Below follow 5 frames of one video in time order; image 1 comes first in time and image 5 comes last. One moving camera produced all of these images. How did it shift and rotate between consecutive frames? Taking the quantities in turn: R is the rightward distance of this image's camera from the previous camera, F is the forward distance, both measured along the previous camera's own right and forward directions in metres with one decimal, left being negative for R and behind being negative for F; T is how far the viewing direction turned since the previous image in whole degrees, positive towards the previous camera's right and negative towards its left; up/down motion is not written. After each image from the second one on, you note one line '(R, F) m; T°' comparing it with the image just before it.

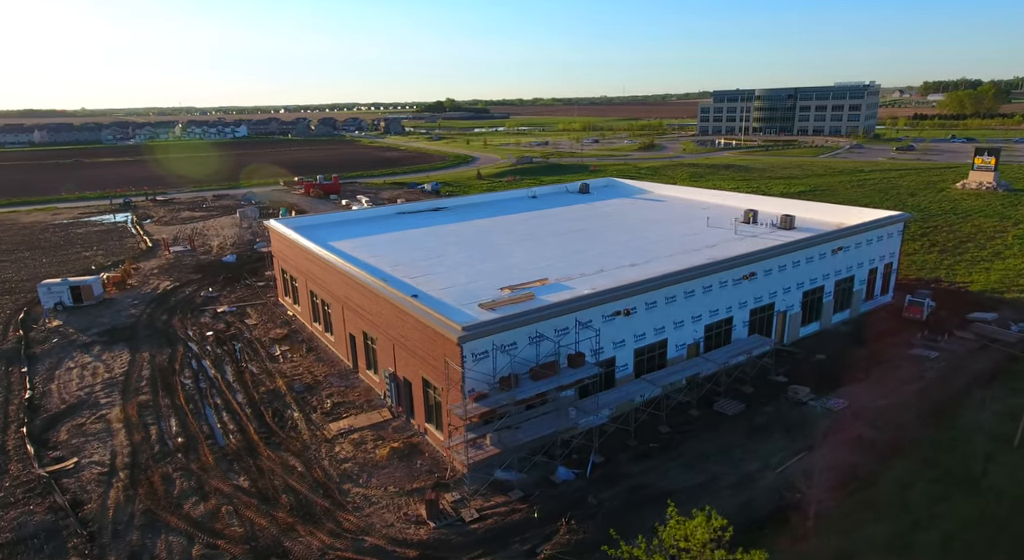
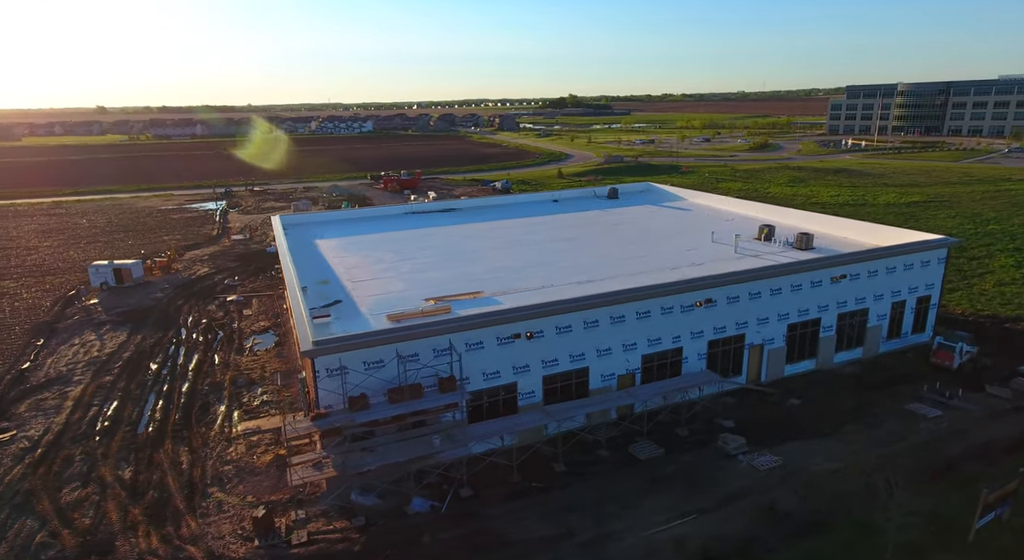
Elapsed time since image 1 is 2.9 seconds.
(+6.1, +1.8) m; -11°
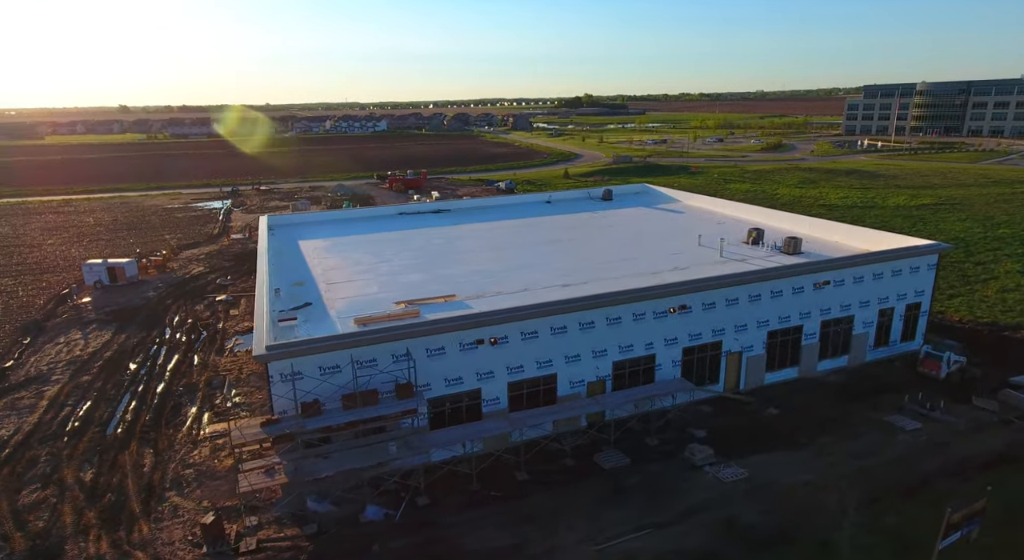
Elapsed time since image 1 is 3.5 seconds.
(+1.4, +0.3) m; -1°
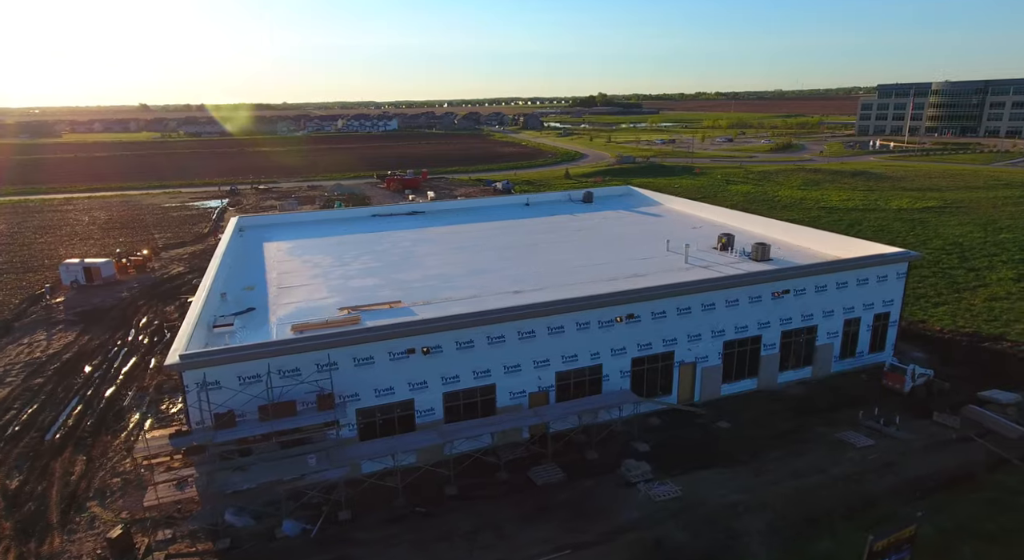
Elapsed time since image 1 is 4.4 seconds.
(+2.1, +0.5) m; -1°
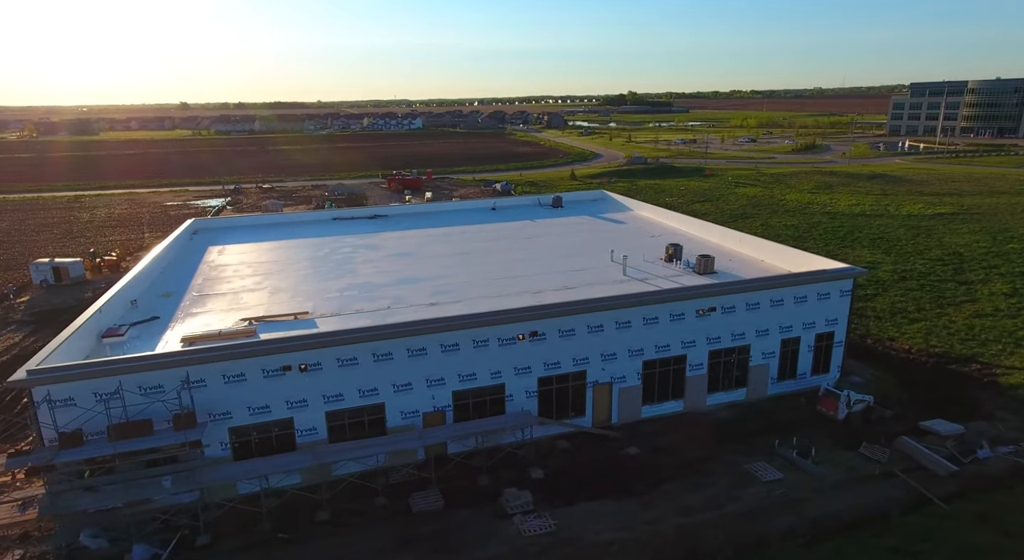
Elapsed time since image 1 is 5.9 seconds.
(+3.7, +1.0) m; -3°
